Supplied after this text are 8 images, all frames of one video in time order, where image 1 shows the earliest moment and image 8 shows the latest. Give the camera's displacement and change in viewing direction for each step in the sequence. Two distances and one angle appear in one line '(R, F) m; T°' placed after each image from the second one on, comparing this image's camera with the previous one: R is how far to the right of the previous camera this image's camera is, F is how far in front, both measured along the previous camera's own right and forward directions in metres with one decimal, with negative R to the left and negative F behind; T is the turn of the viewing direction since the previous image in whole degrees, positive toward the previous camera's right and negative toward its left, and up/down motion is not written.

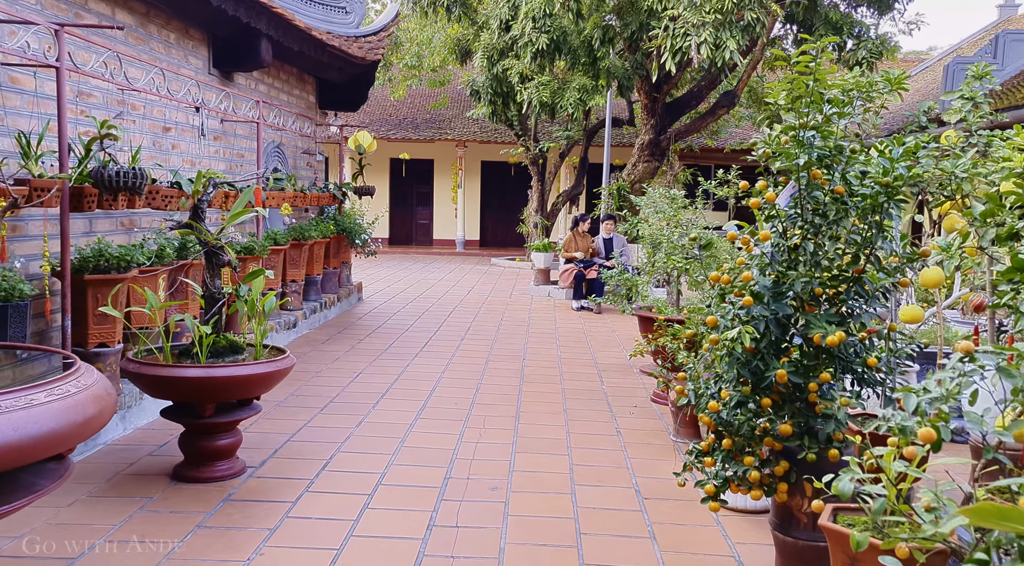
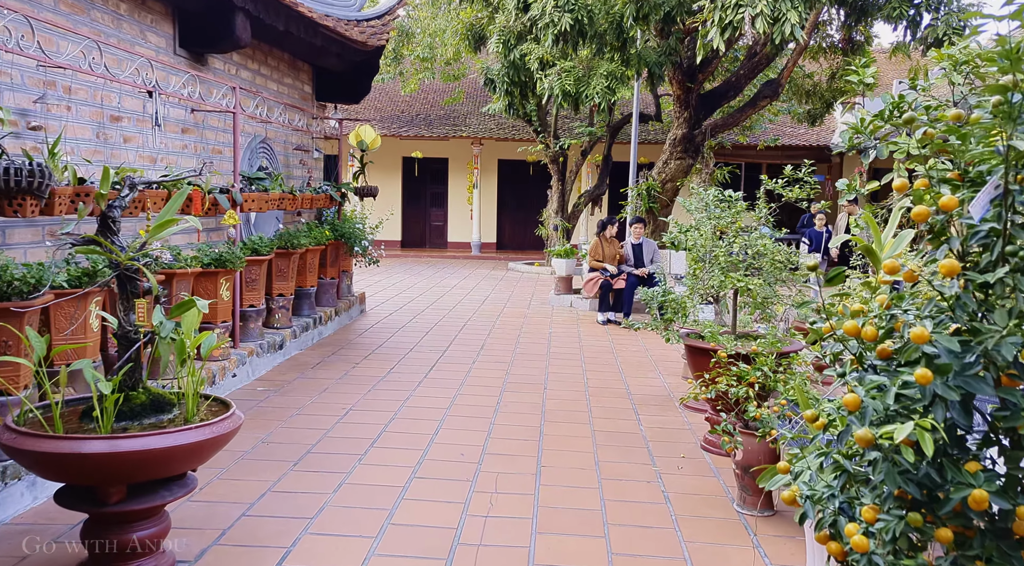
(0.0, +1.1) m; -1°
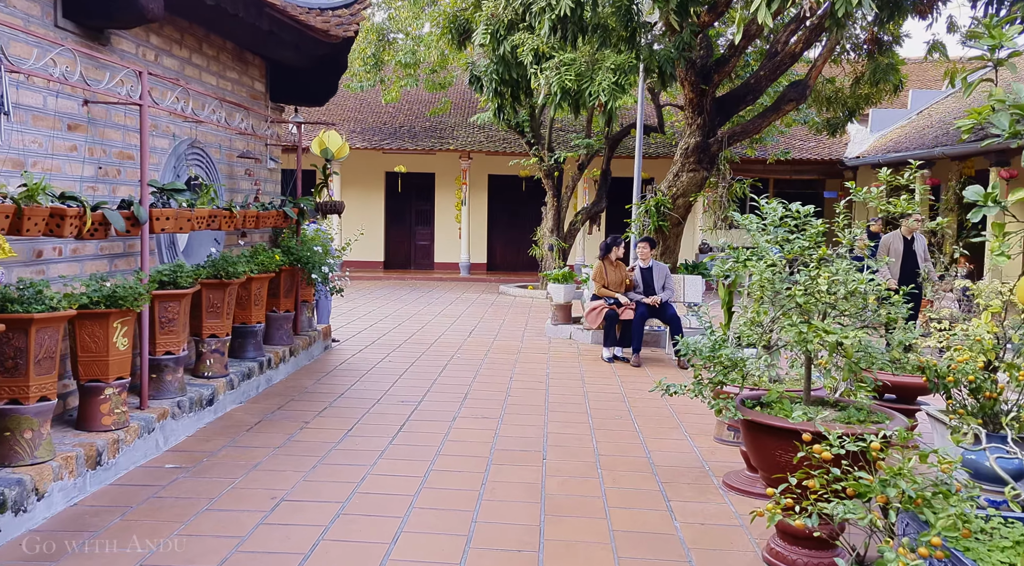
(0.0, +1.5) m; 0°
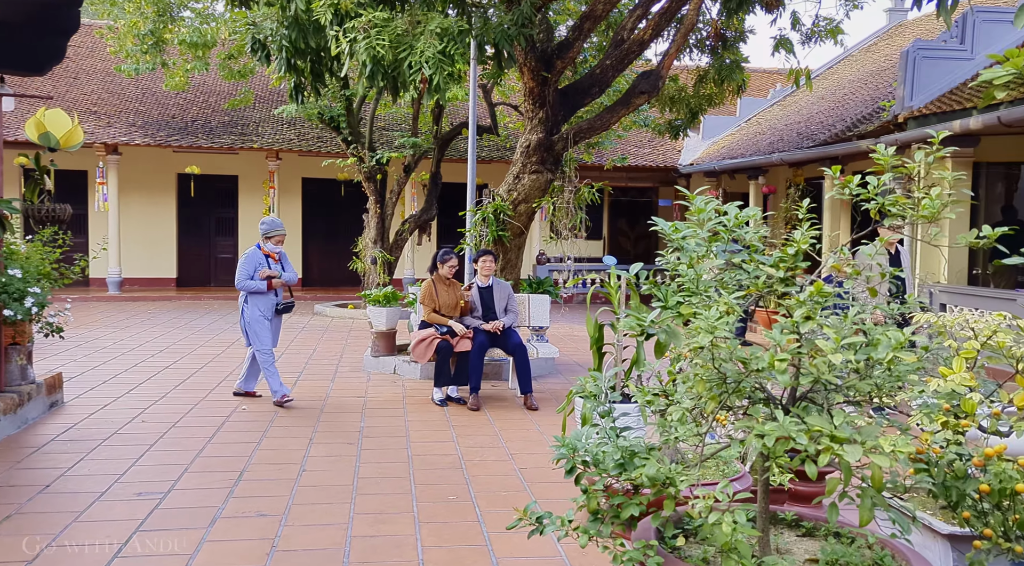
(+0.2, +1.9) m; +10°
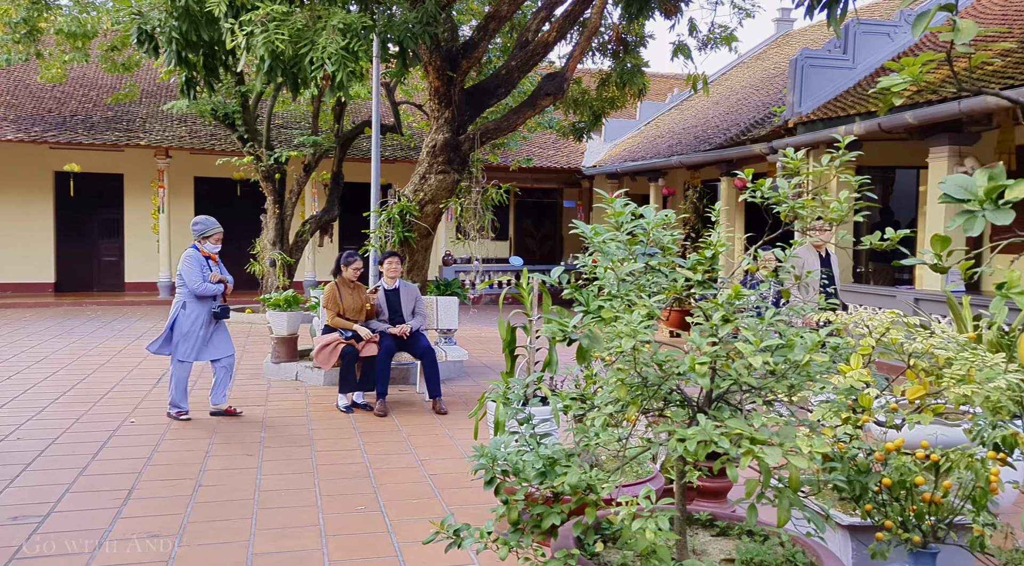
(0.0, +0.1) m; +6°
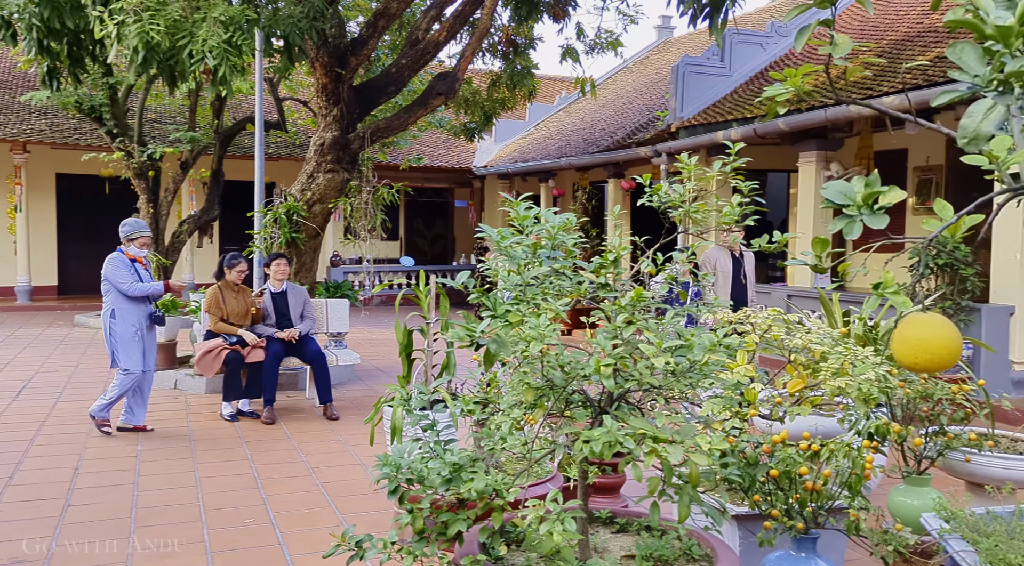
(0.0, +0.1) m; +7°
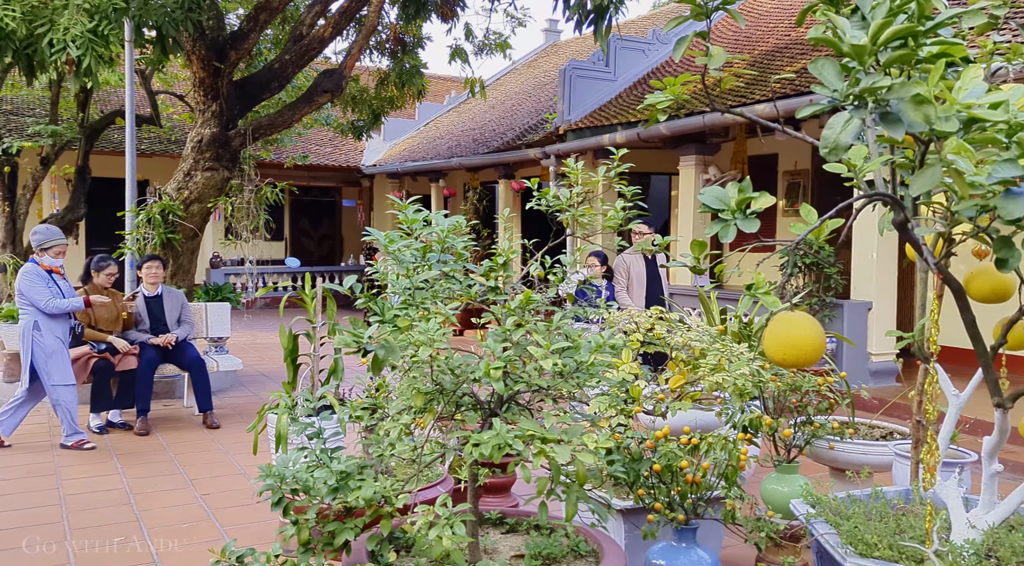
(0.0, +0.1) m; +7°
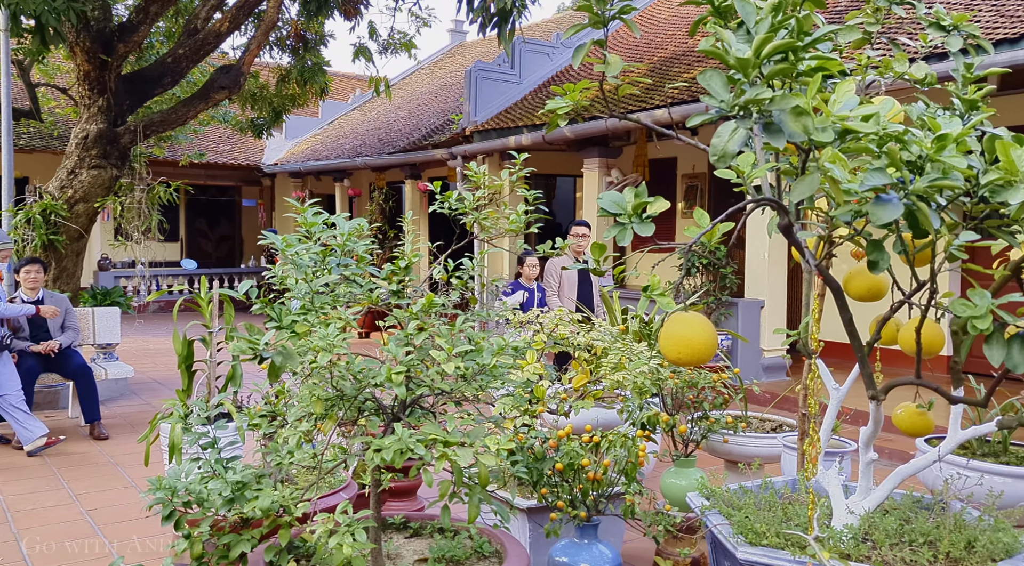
(0.0, 0.0) m; +6°
